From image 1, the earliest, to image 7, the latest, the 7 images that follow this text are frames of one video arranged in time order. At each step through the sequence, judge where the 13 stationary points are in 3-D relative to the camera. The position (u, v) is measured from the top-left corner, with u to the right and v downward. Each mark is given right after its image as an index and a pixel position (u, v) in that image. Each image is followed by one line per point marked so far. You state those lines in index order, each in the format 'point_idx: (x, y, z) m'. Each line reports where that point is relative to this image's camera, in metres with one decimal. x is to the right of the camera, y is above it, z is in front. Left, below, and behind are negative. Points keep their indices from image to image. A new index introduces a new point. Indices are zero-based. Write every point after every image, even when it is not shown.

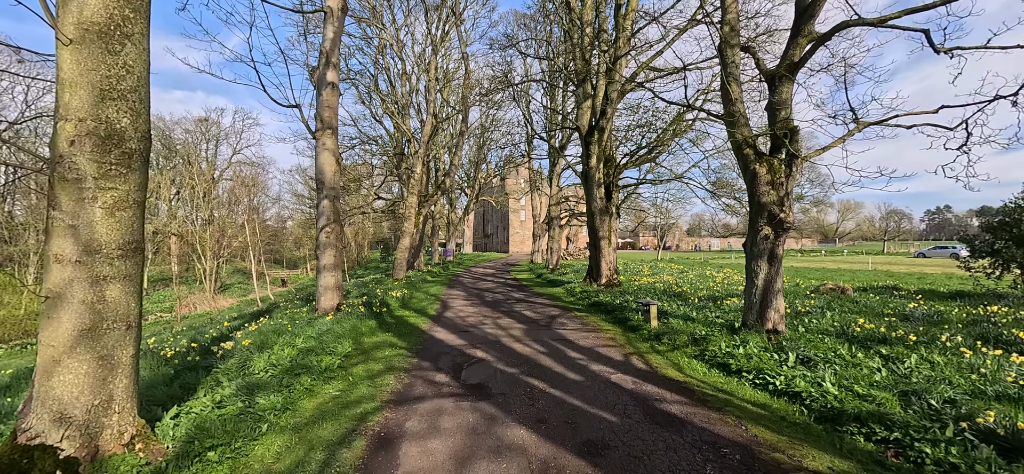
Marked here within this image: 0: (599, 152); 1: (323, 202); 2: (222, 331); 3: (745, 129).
0: (+2.7, +2.6, +12.6) m
1: (-4.2, +0.8, +9.1) m
2: (-6.1, -2.0, +8.7) m
3: (+3.7, +1.7, +6.5) m
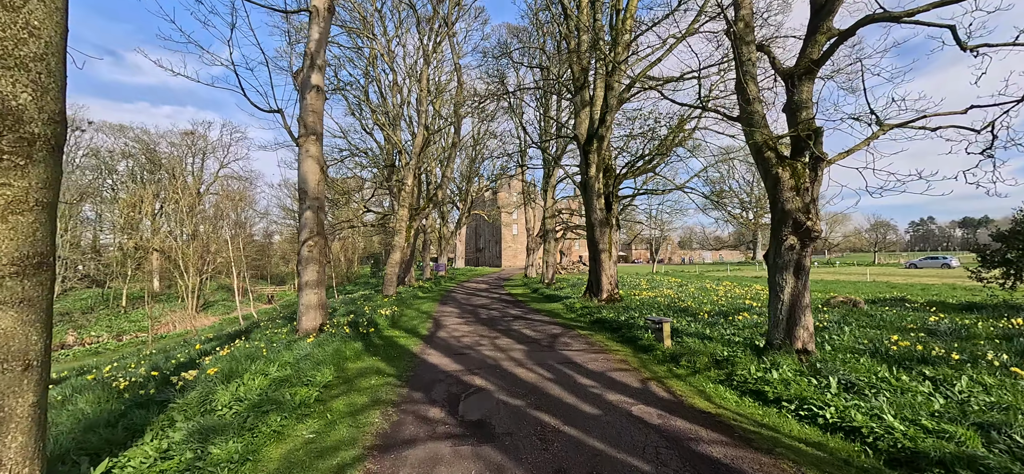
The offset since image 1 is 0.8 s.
0: (+2.5, +2.2, +12.1) m
1: (-4.2, +0.5, +8.4) m
2: (-6.2, -2.3, +7.9) m
3: (+3.7, +1.6, +6.0) m
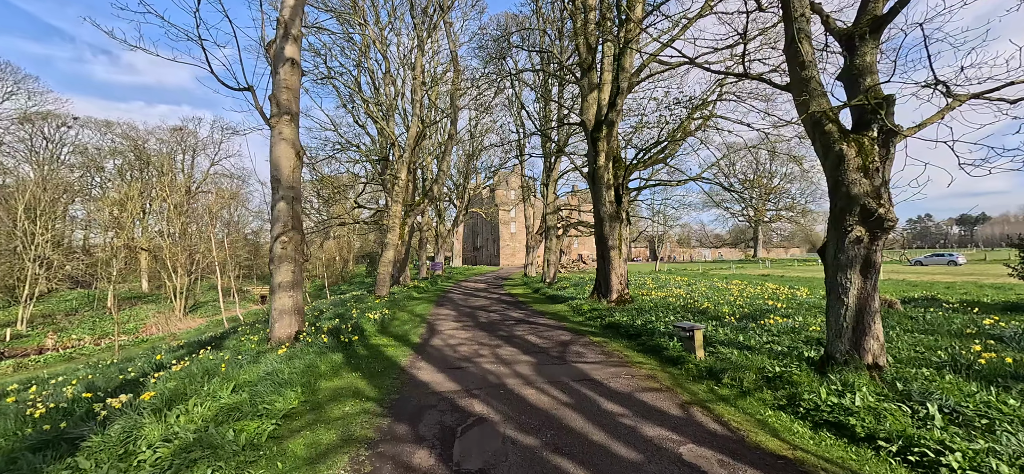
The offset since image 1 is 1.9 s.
0: (+2.6, +2.3, +11.0) m
1: (-4.2, +0.6, +7.3) m
2: (-6.1, -2.2, +6.8) m
3: (+3.8, +1.7, +5.0) m
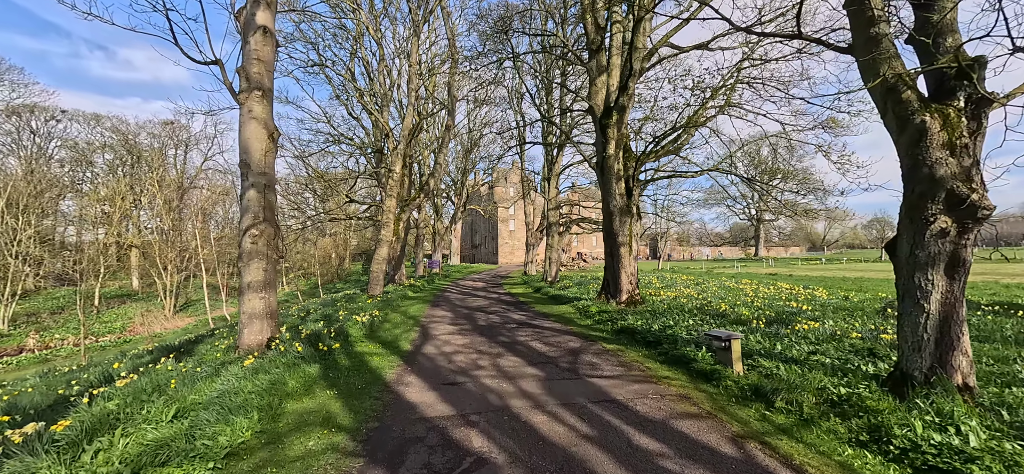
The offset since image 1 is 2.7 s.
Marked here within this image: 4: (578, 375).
0: (+2.6, +2.4, +10.1) m
1: (-4.1, +0.7, +6.4) m
2: (-6.0, -2.1, +5.9) m
3: (+3.9, +1.7, +4.1) m
4: (+0.9, -1.8, +5.4) m
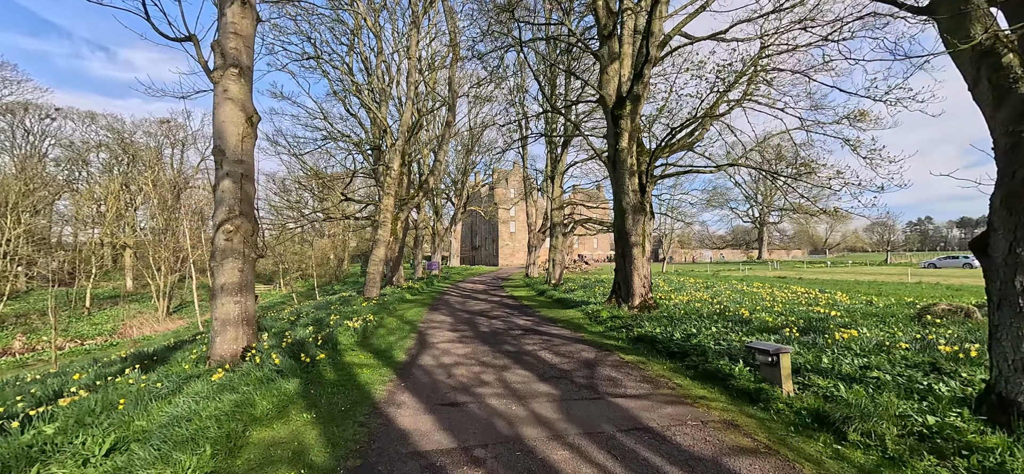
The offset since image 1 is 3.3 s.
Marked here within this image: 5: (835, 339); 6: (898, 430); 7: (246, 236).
0: (+2.7, +2.4, +9.4) m
1: (-4.0, +0.7, +5.6) m
2: (-5.9, -2.0, +5.2) m
3: (+4.0, +1.8, +3.4) m
4: (+1.0, -1.8, +4.7) m
5: (+5.3, -1.6, +6.7) m
6: (+3.0, -1.5, +3.2) m
7: (-3.7, 0.0, +5.7) m
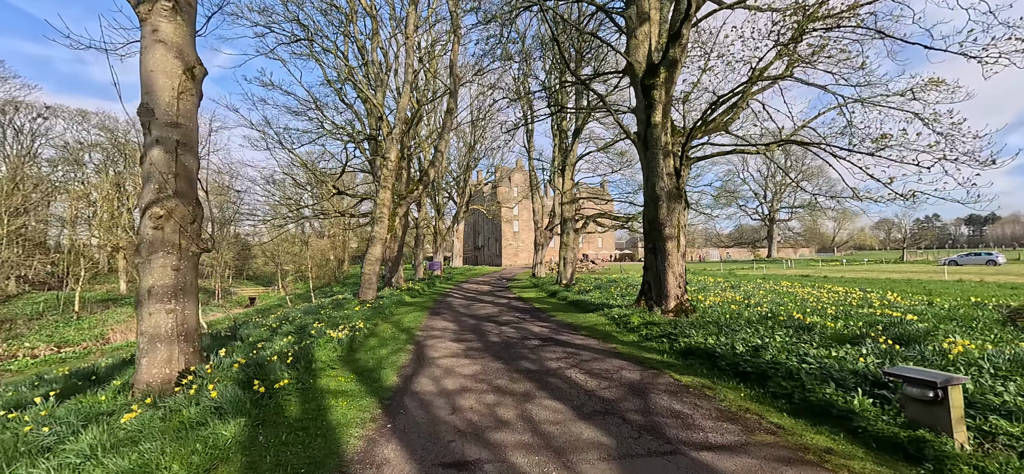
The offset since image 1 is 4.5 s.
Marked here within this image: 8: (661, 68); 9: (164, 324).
0: (+3.0, +2.6, +8.0) m
1: (-3.7, +0.9, +4.3) m
2: (-5.7, -1.9, +3.8) m
3: (+4.2, +2.0, +2.0) m
4: (+1.2, -1.6, +3.3) m
5: (+5.5, -1.4, +5.3) m
6: (+3.3, -1.3, +1.8) m
7: (-3.5, +0.1, +4.4) m
8: (+2.8, +3.2, +7.9) m
9: (-3.6, -0.9, +4.2) m
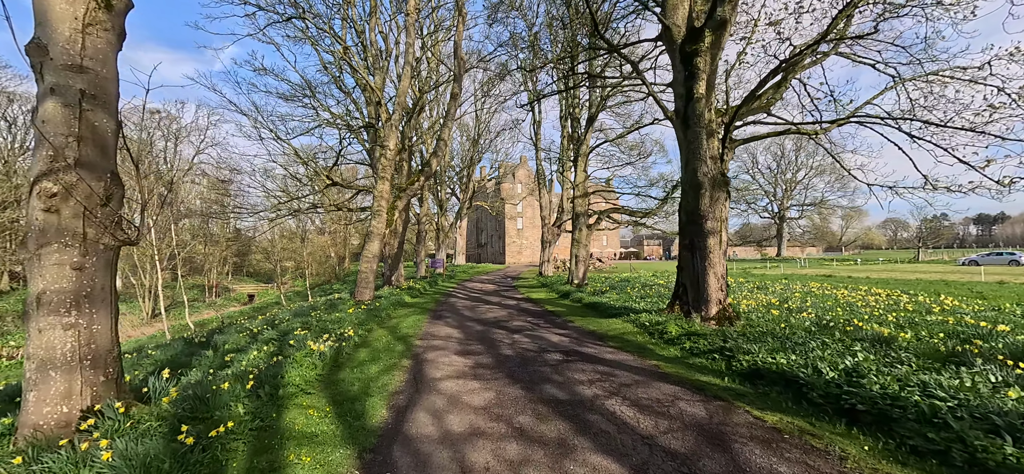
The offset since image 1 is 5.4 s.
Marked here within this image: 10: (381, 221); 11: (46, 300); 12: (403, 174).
0: (+3.3, +2.7, +6.8) m
1: (-3.5, +1.0, +3.1) m
2: (-5.4, -1.8, +2.6) m
3: (+4.4, +2.0, +0.8) m
4: (+1.4, -1.5, +2.1) m
5: (+5.8, -1.4, +4.1) m
6: (+3.5, -1.3, +0.6) m
7: (-3.2, +0.2, +3.2) m
8: (+3.1, +3.3, +6.6) m
9: (-3.3, -0.8, +3.1) m
10: (-4.8, +0.6, +15.0) m
11: (-3.4, -0.5, +3.0) m
12: (-5.0, +2.9, +18.8) m
